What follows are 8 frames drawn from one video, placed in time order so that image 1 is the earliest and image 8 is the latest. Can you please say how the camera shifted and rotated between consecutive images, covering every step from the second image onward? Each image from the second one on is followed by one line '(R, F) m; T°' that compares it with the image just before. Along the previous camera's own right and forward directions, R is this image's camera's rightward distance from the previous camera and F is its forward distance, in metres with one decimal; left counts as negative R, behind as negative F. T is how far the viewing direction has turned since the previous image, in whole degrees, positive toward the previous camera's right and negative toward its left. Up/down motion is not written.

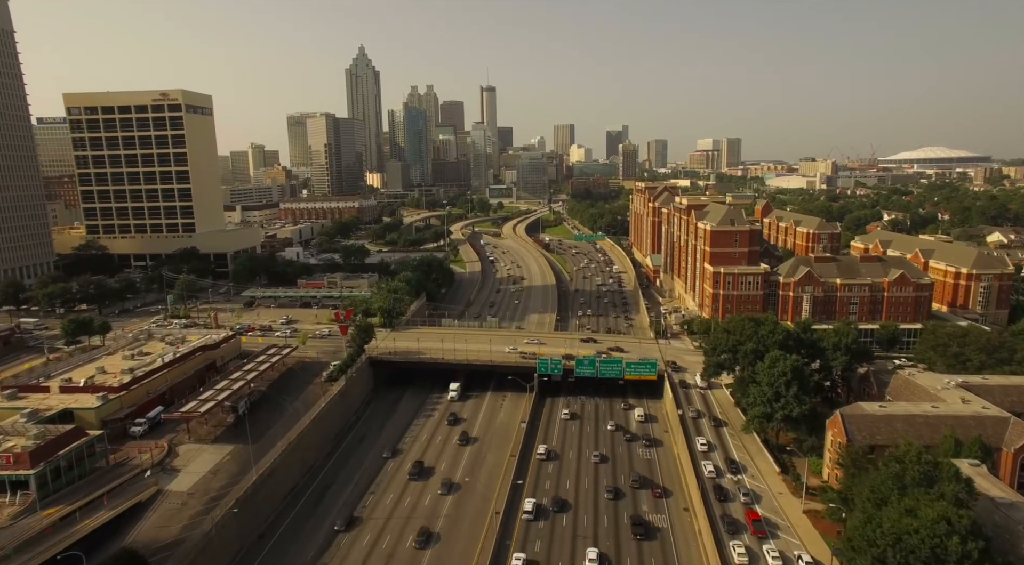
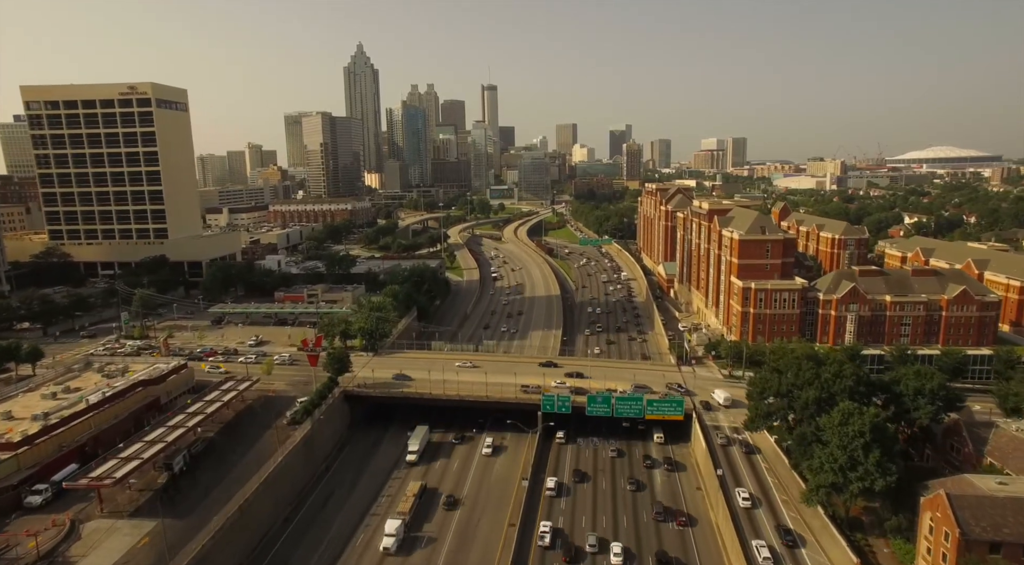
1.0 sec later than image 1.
(+0.2, +8.9) m; 0°
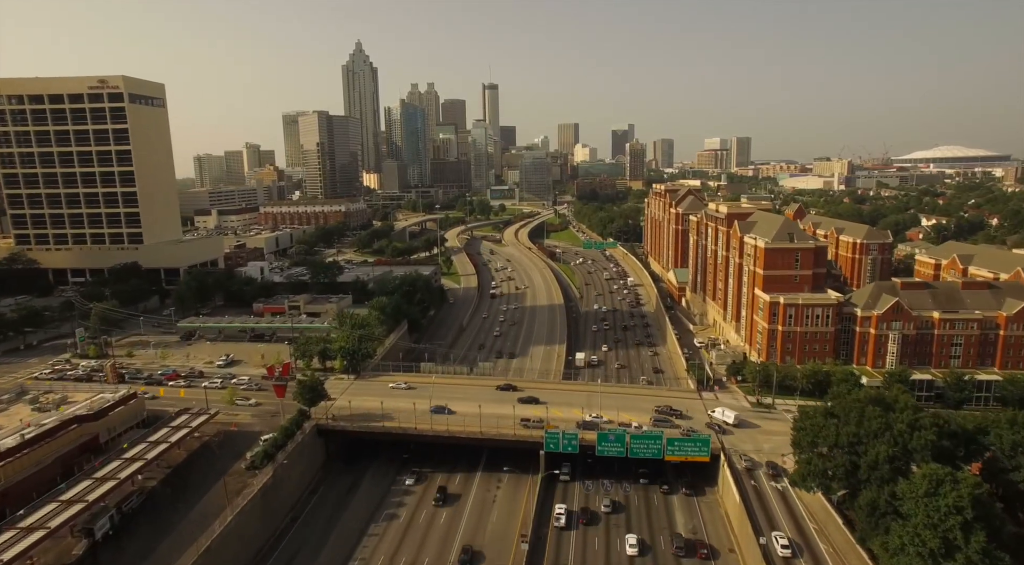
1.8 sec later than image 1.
(+0.2, +6.8) m; 0°
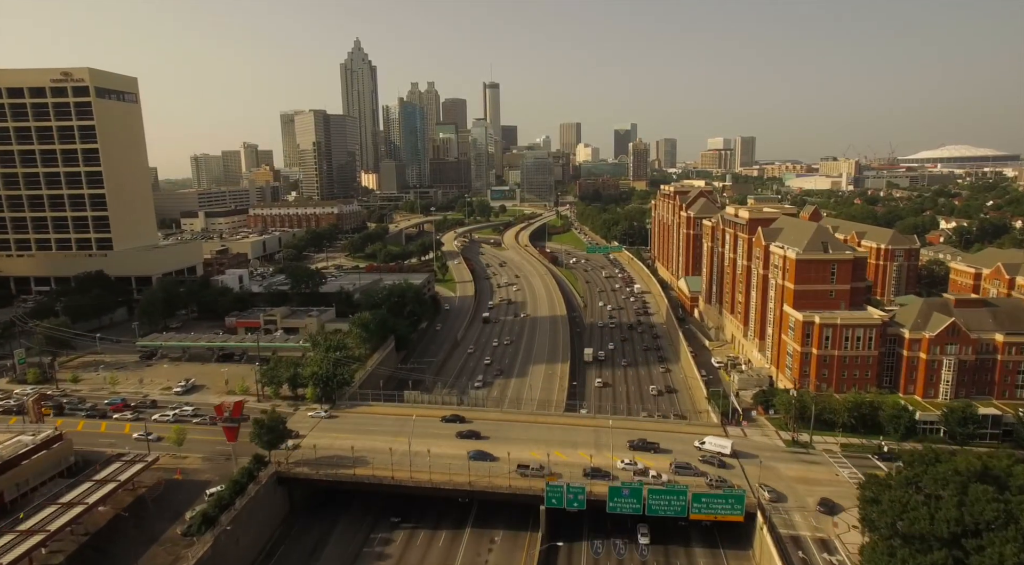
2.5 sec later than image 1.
(+0.4, +6.9) m; 0°
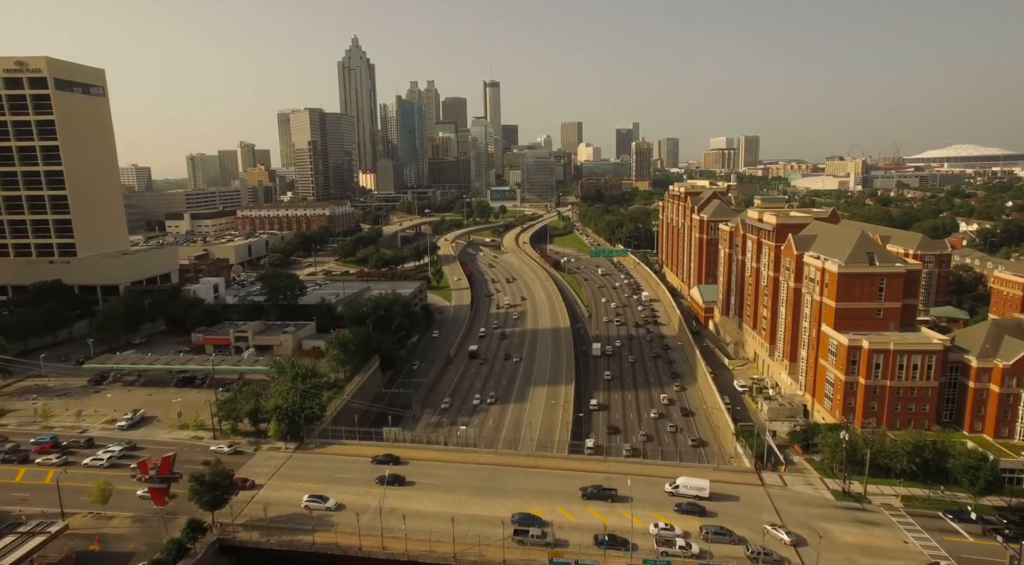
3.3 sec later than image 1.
(+0.3, +7.0) m; 0°
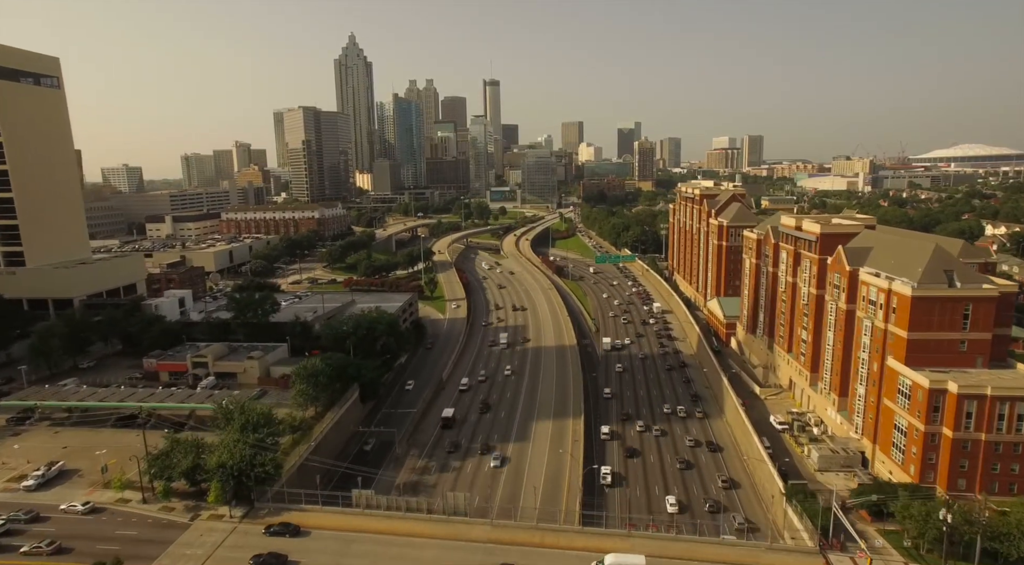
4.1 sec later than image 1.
(0.0, +8.1) m; 0°
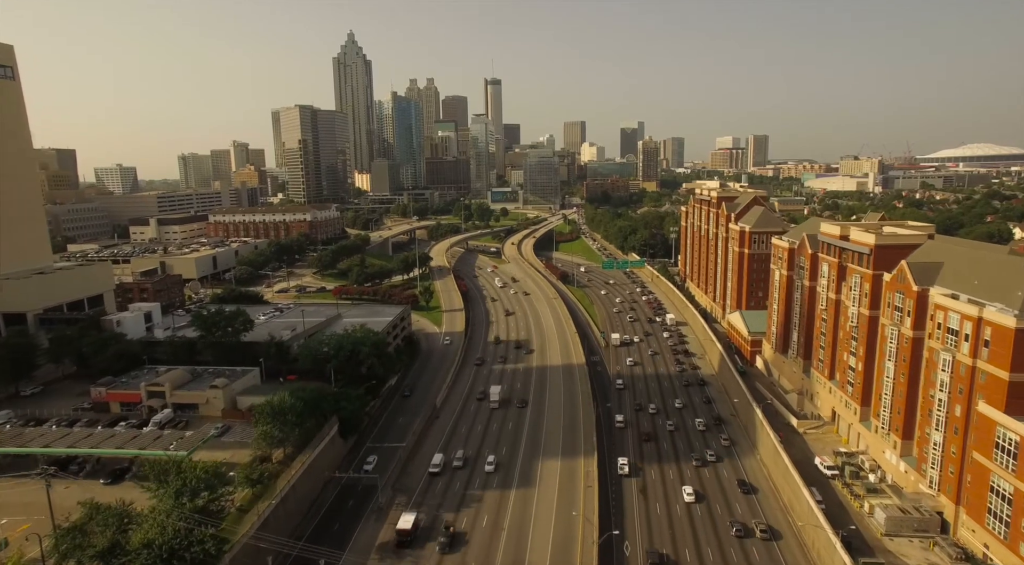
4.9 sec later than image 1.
(-0.1, +7.0) m; 0°
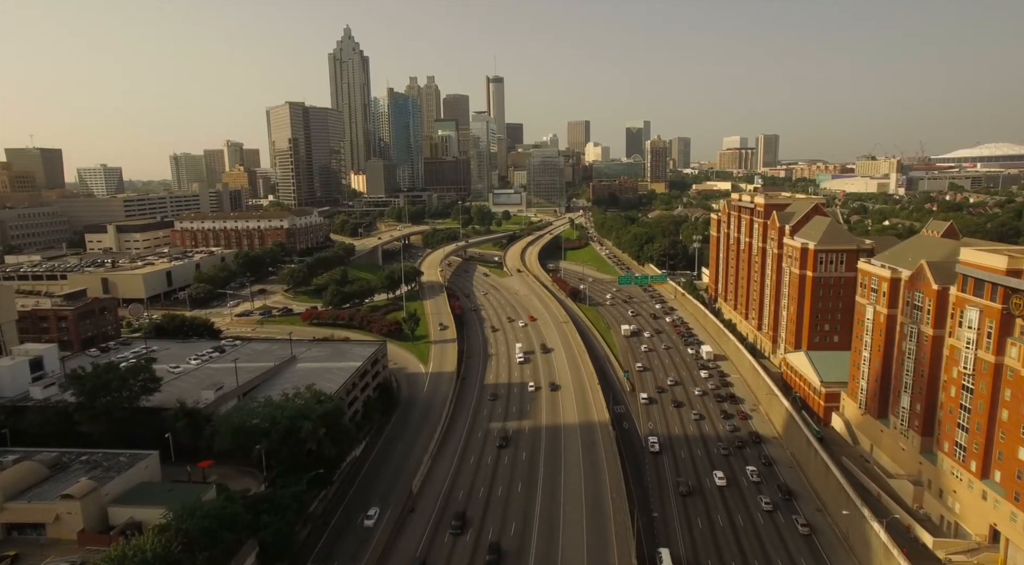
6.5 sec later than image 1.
(-0.1, +15.4) m; 0°
